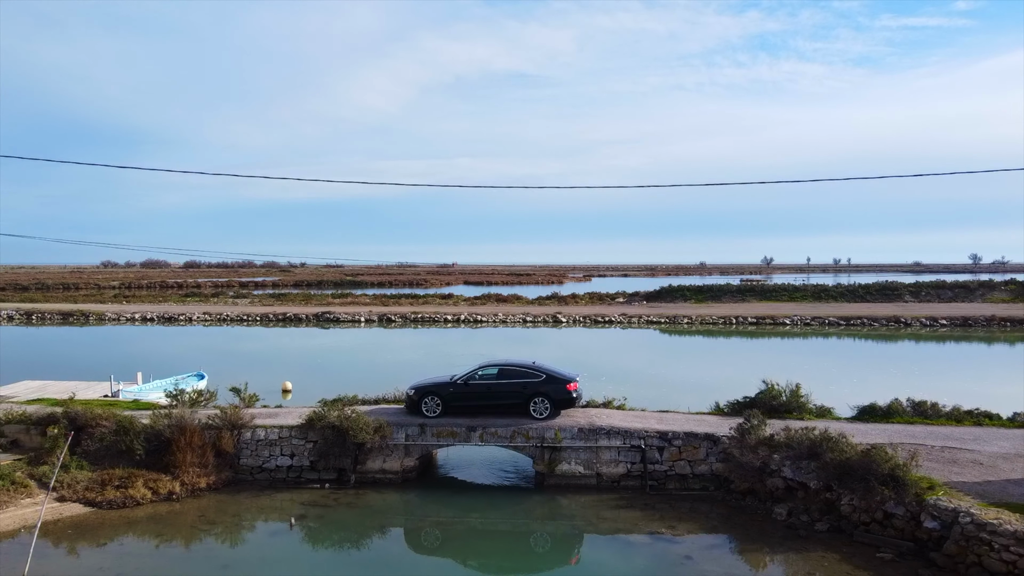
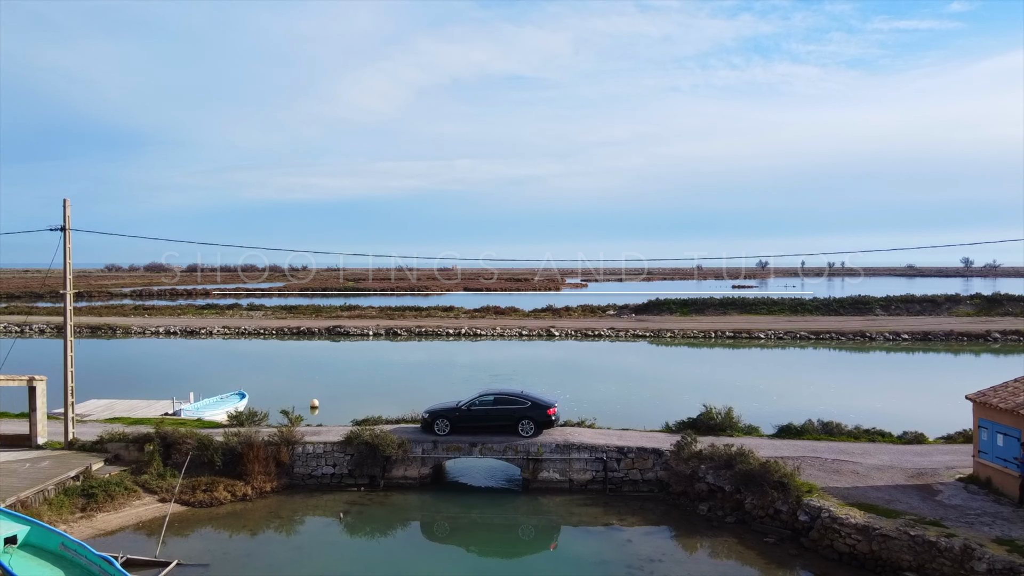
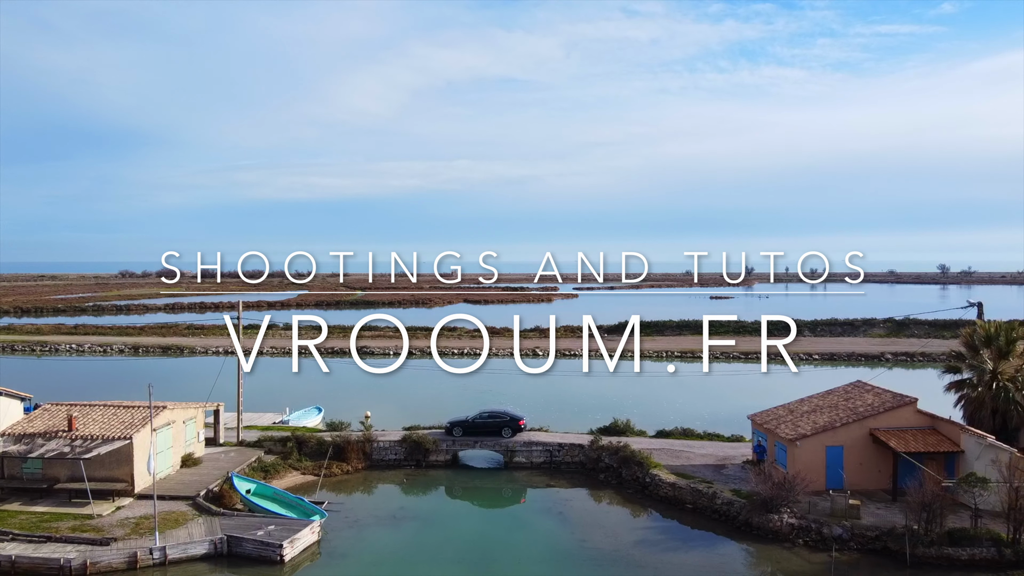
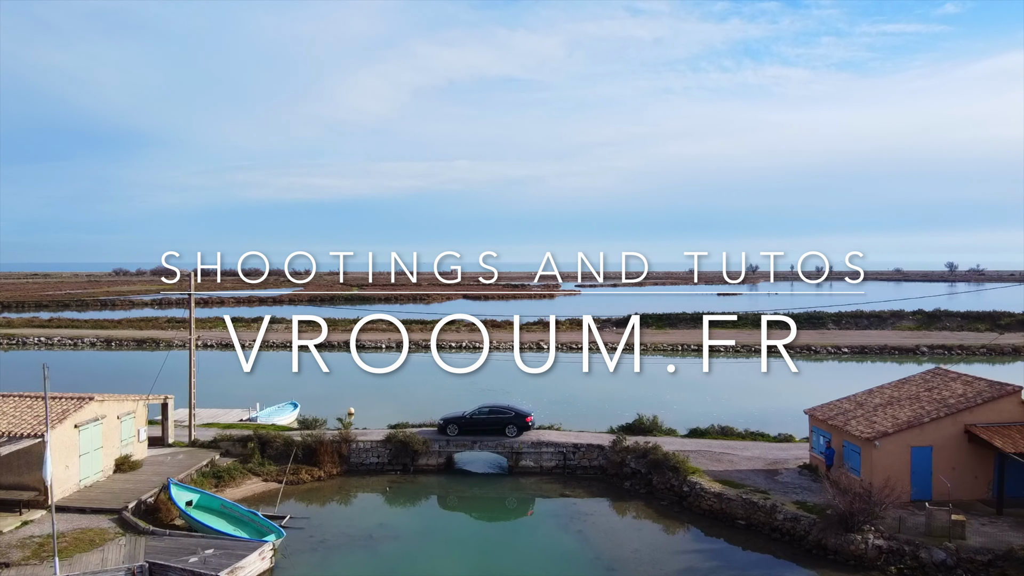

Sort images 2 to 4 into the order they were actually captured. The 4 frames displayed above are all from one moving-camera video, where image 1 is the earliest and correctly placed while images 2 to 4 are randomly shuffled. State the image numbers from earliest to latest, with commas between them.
2, 4, 3
